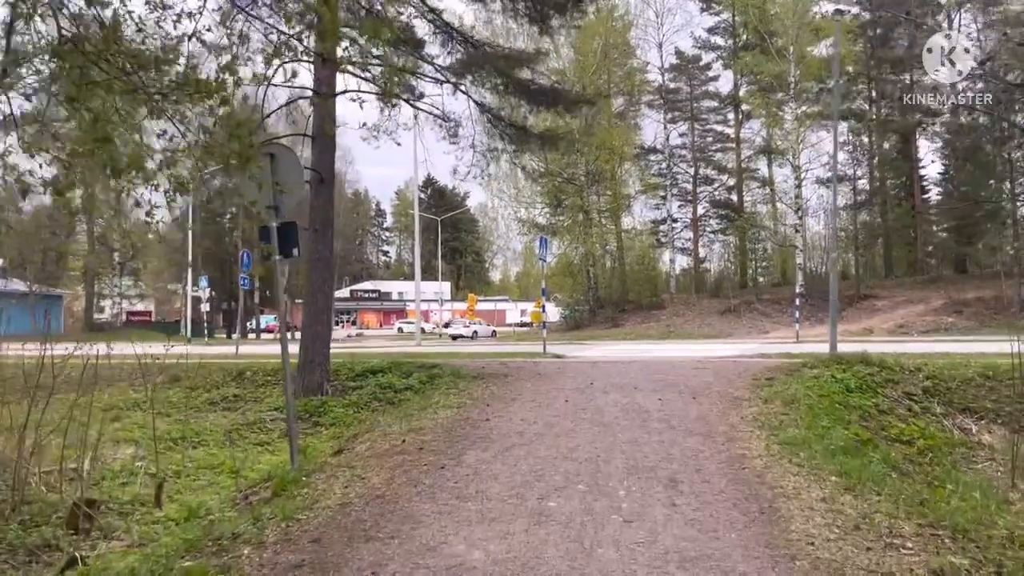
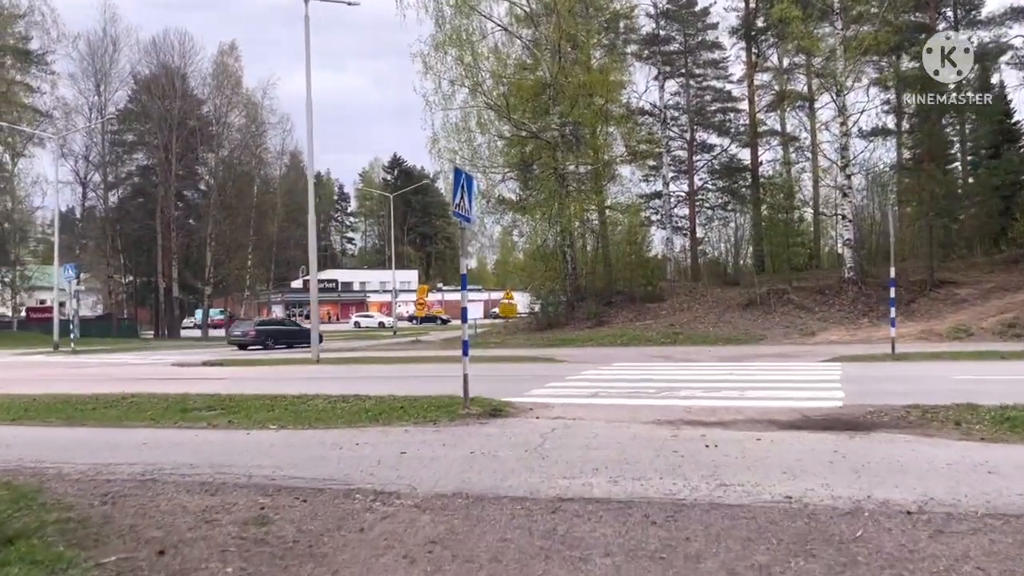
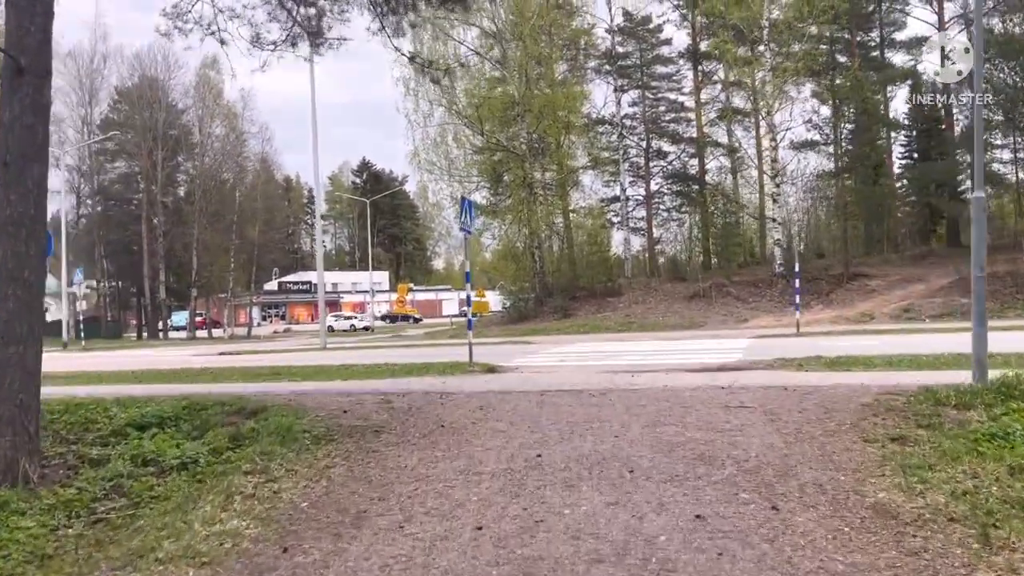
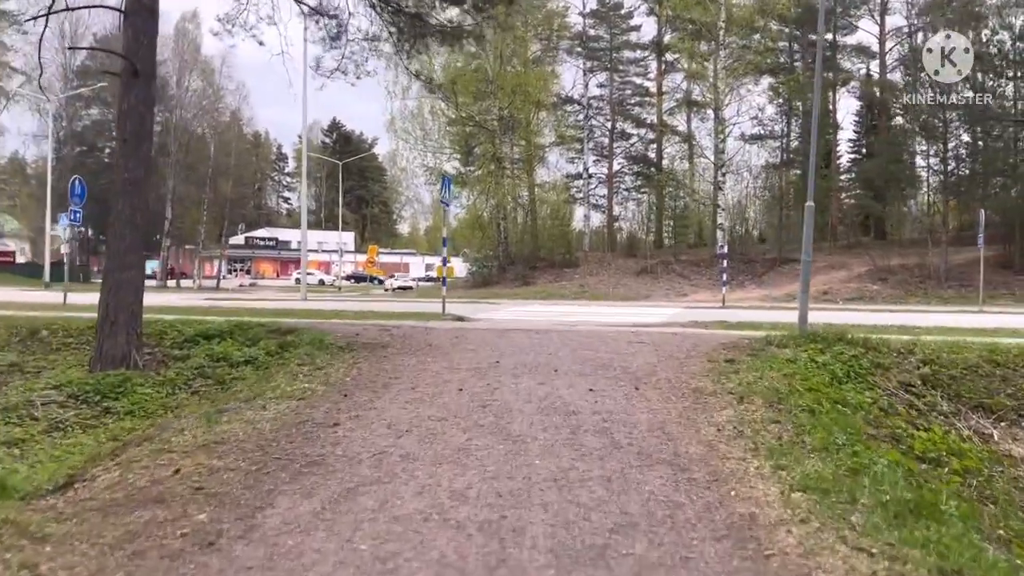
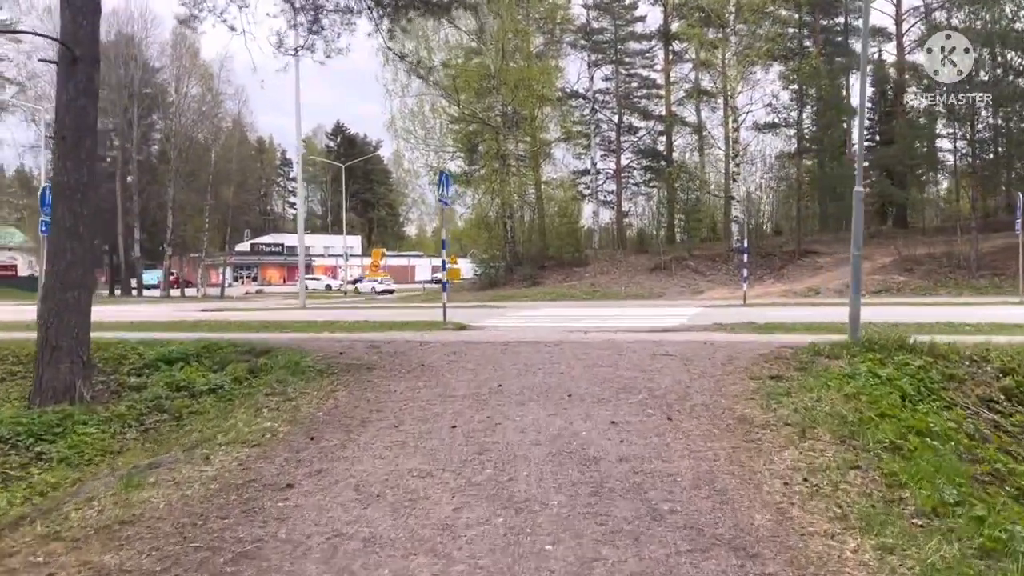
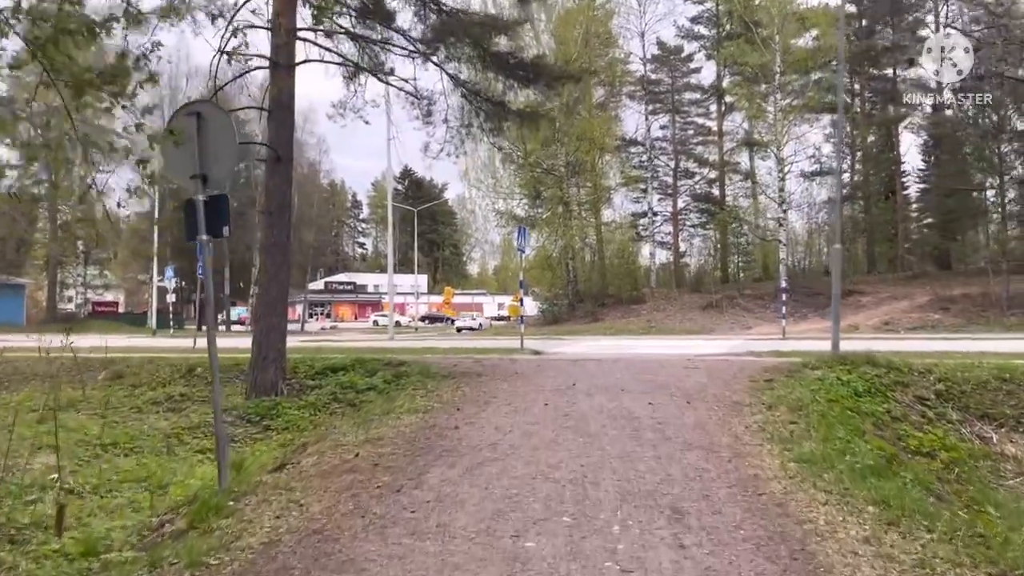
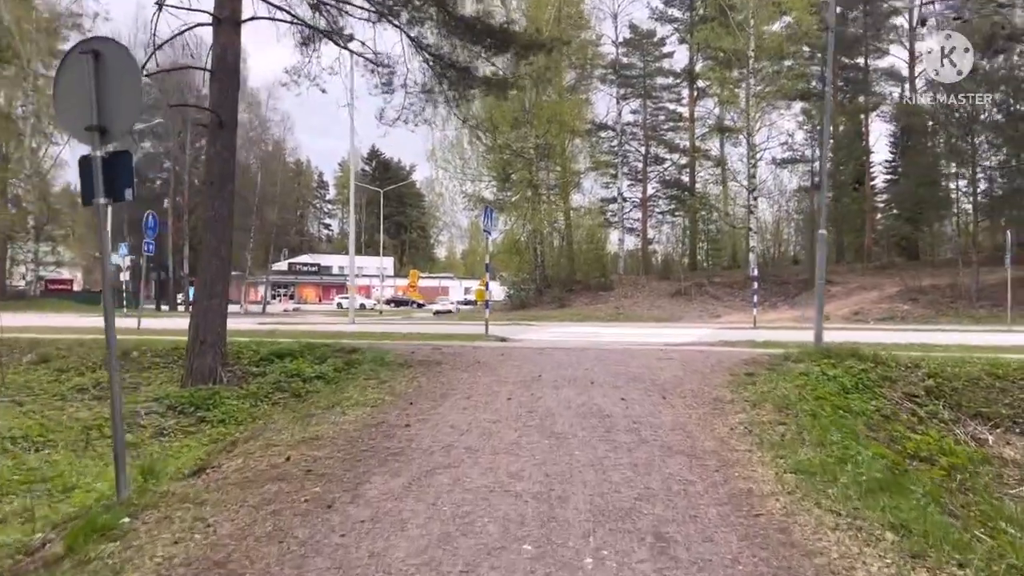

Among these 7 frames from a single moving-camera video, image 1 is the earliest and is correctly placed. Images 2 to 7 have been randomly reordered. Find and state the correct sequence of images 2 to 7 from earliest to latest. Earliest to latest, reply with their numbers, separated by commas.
6, 7, 4, 5, 3, 2
